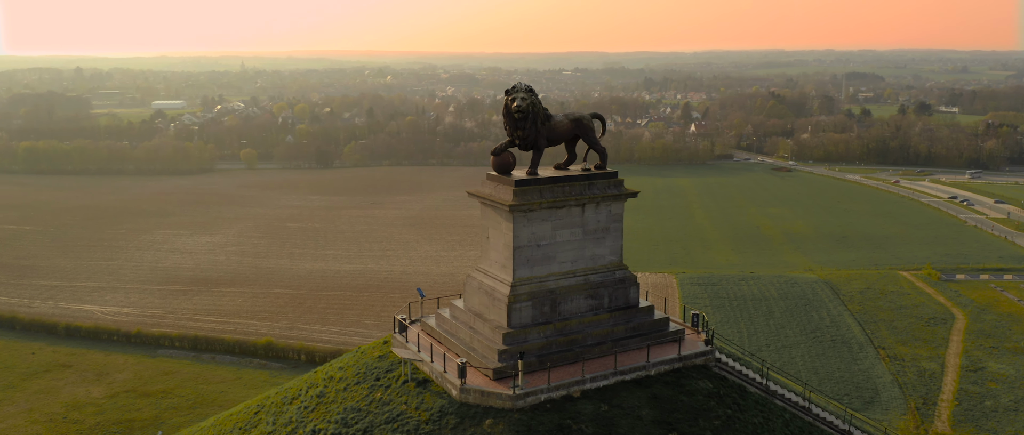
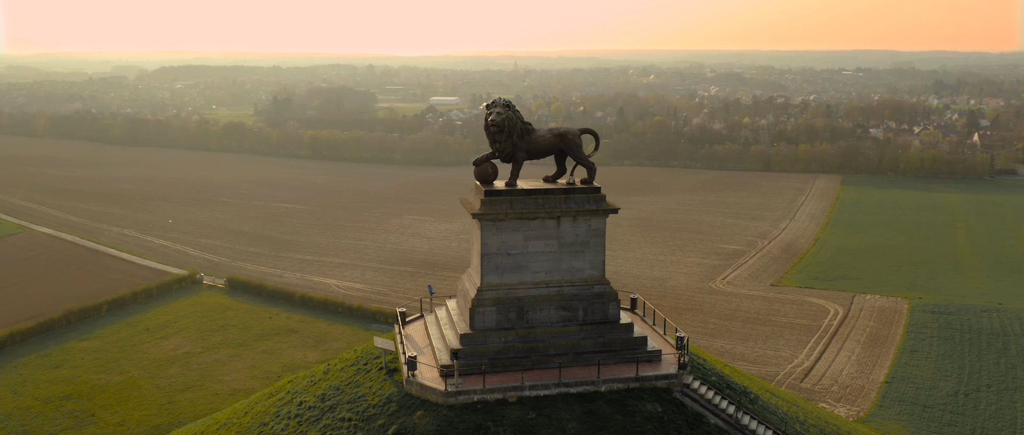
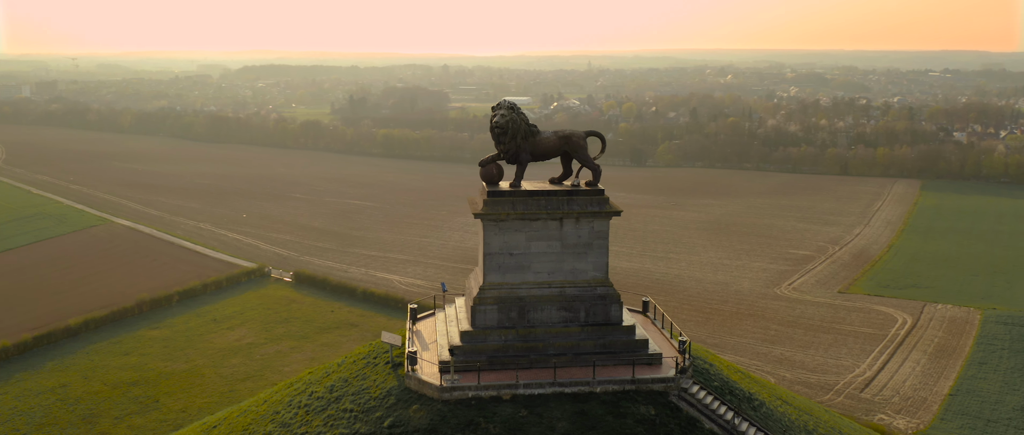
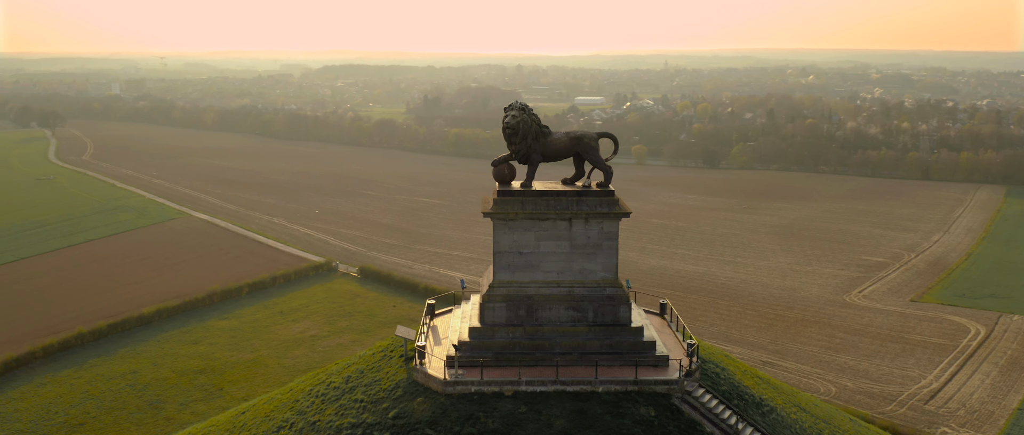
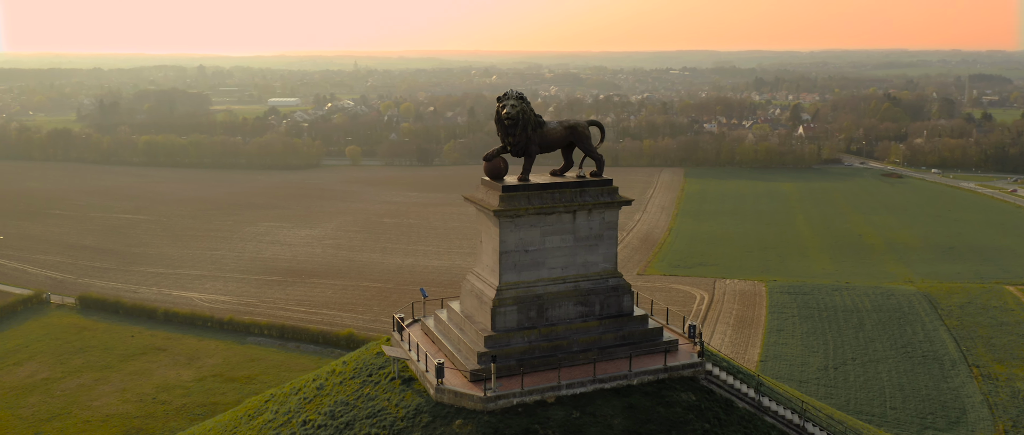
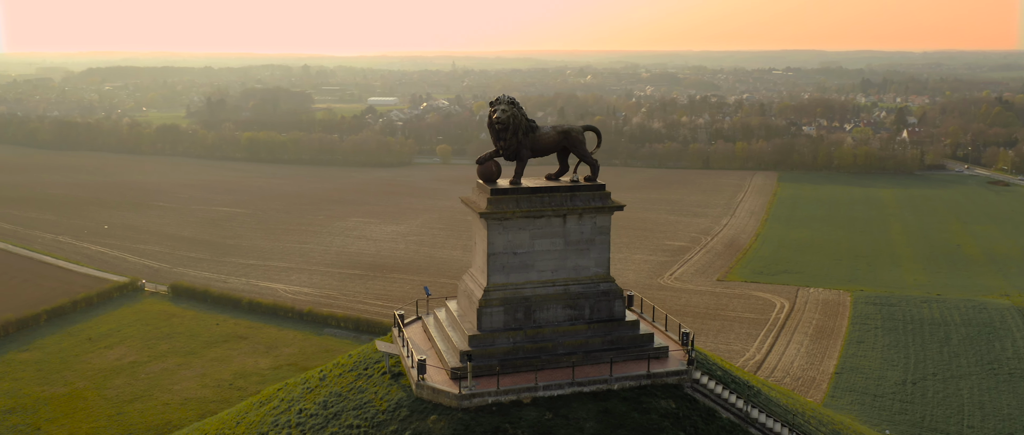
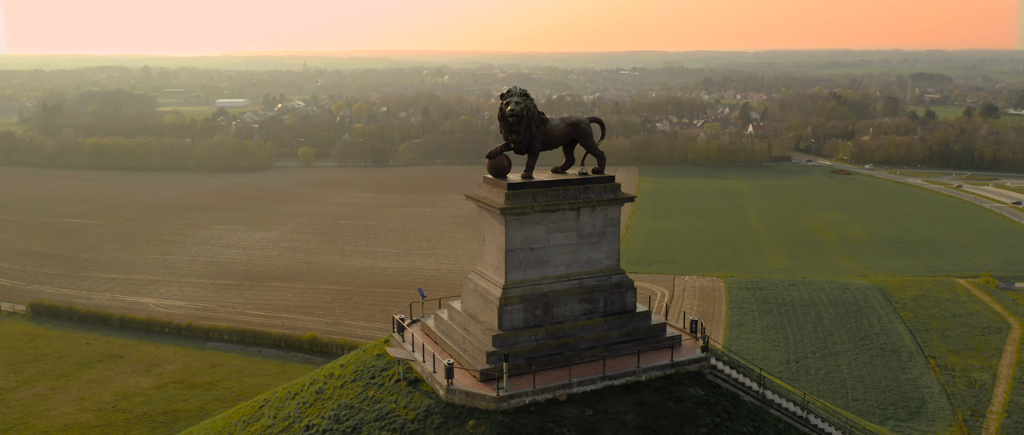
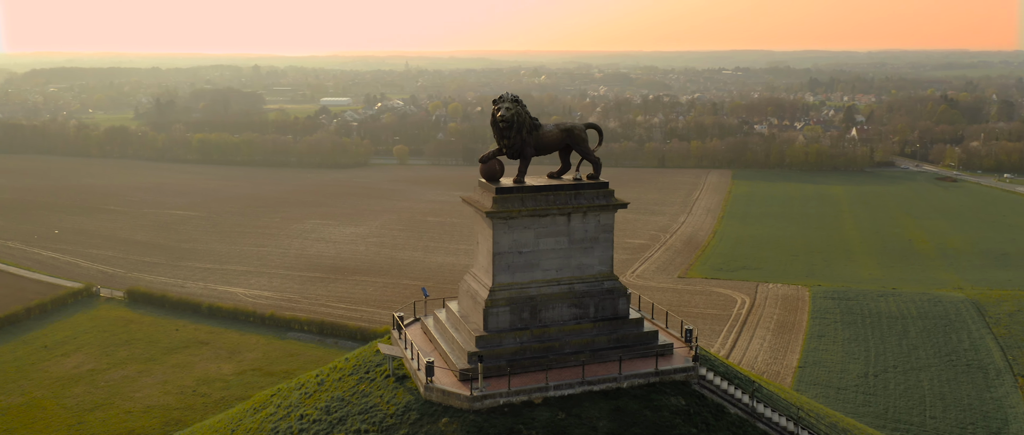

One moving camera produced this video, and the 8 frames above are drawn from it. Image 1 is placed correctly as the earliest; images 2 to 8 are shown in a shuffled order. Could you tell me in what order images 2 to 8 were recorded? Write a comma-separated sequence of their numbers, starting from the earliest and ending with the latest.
7, 5, 8, 6, 2, 3, 4
